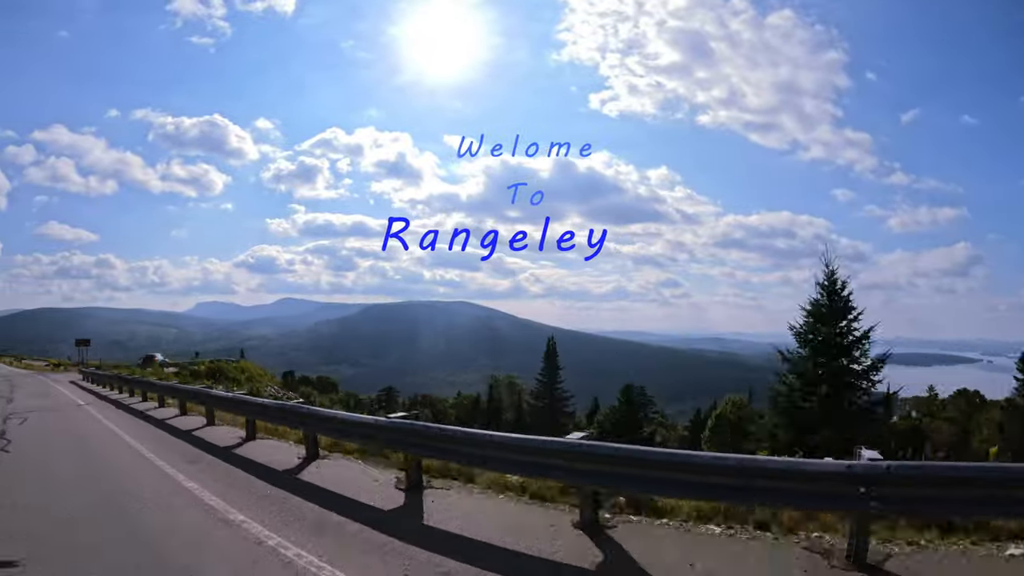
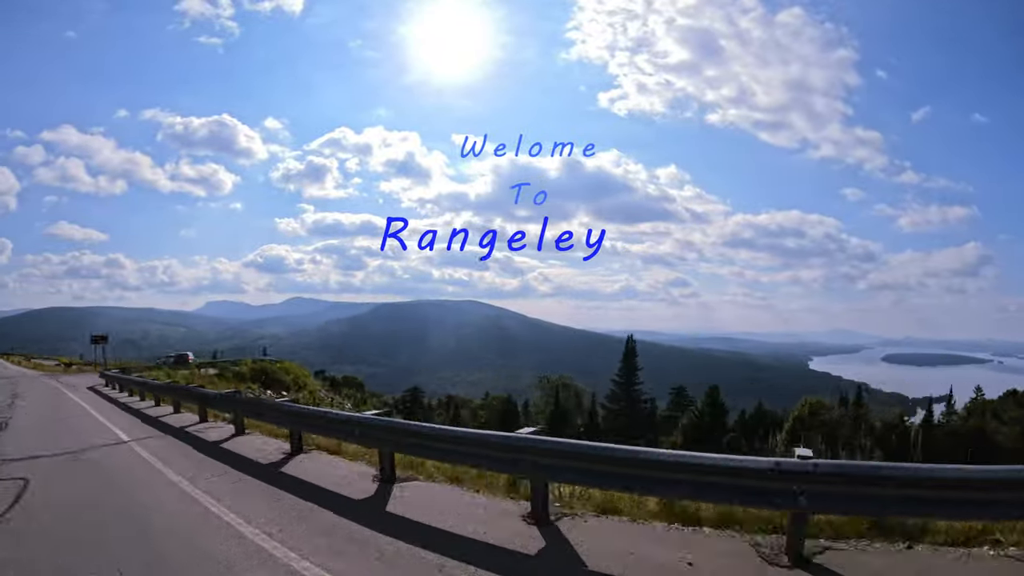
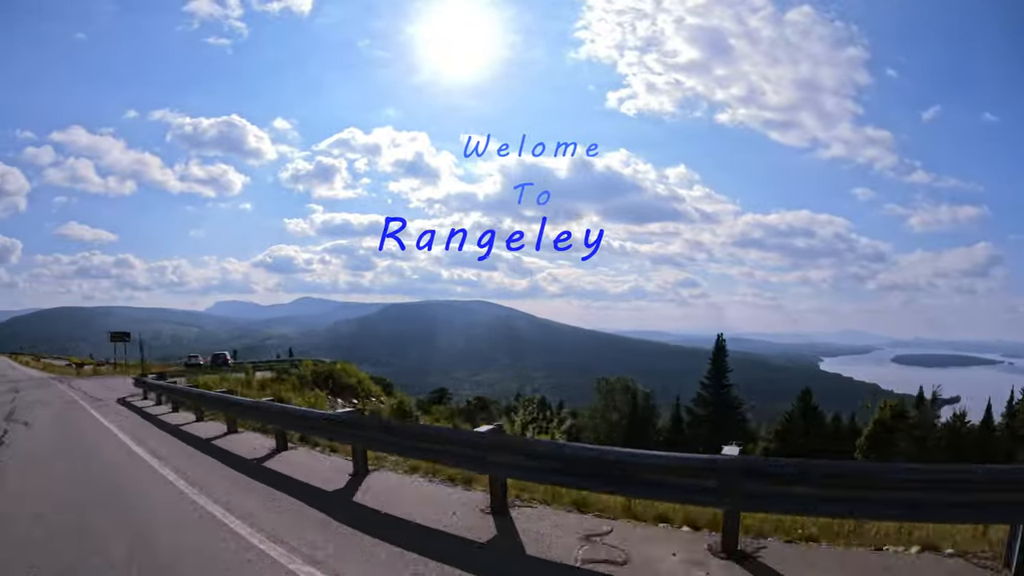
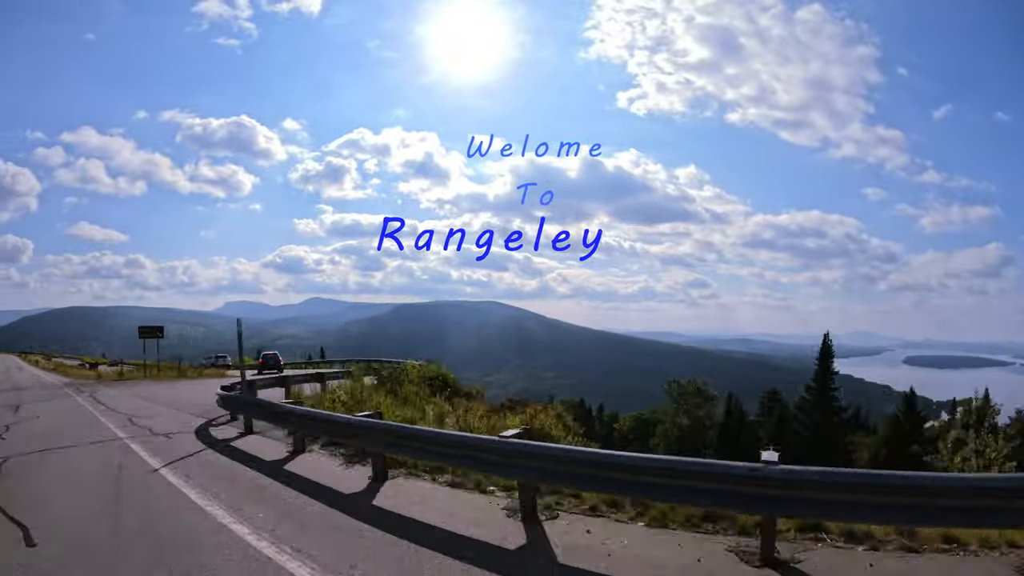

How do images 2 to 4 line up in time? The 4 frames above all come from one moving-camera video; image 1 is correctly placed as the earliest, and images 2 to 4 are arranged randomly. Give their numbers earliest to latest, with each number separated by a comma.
2, 3, 4
